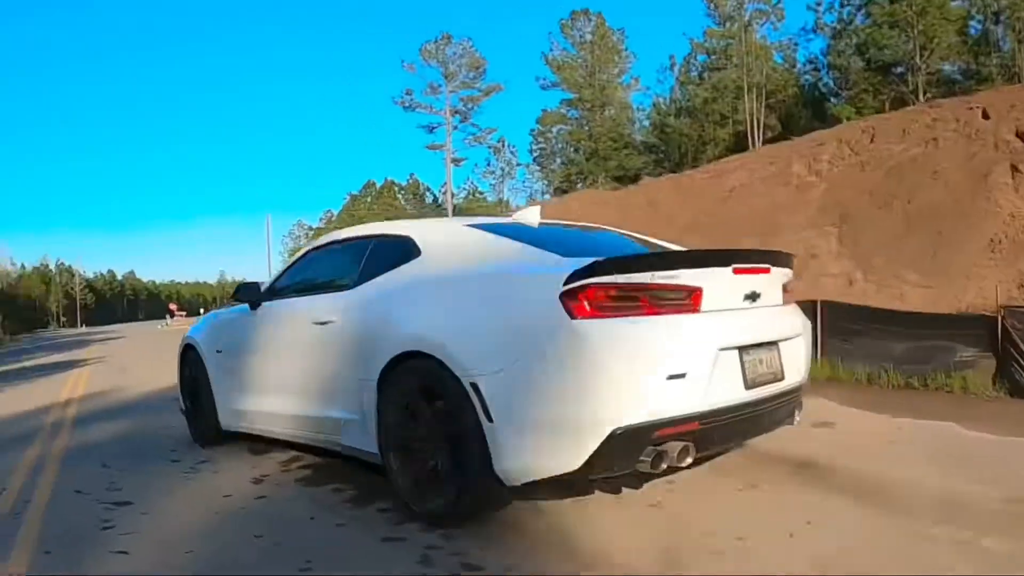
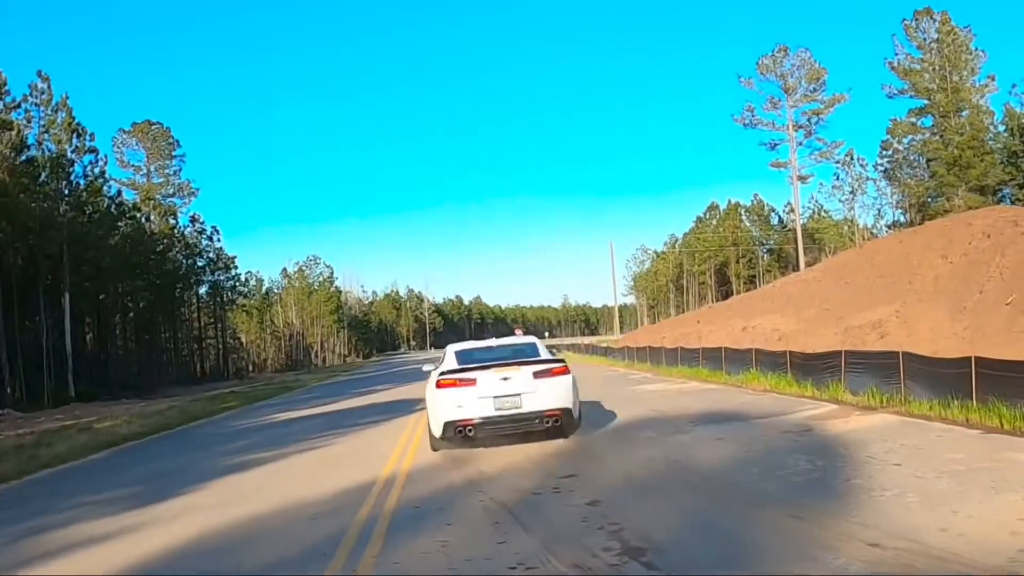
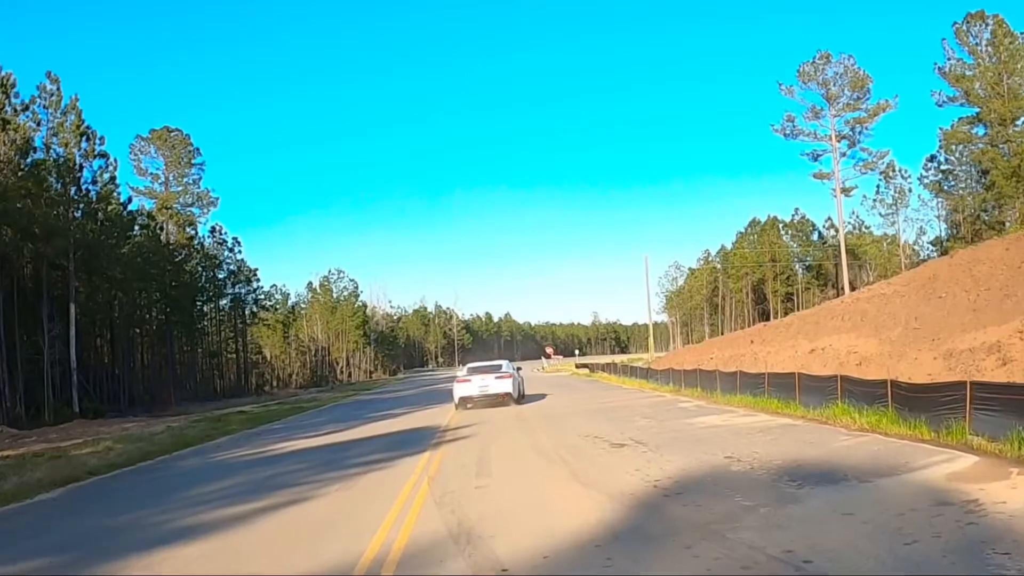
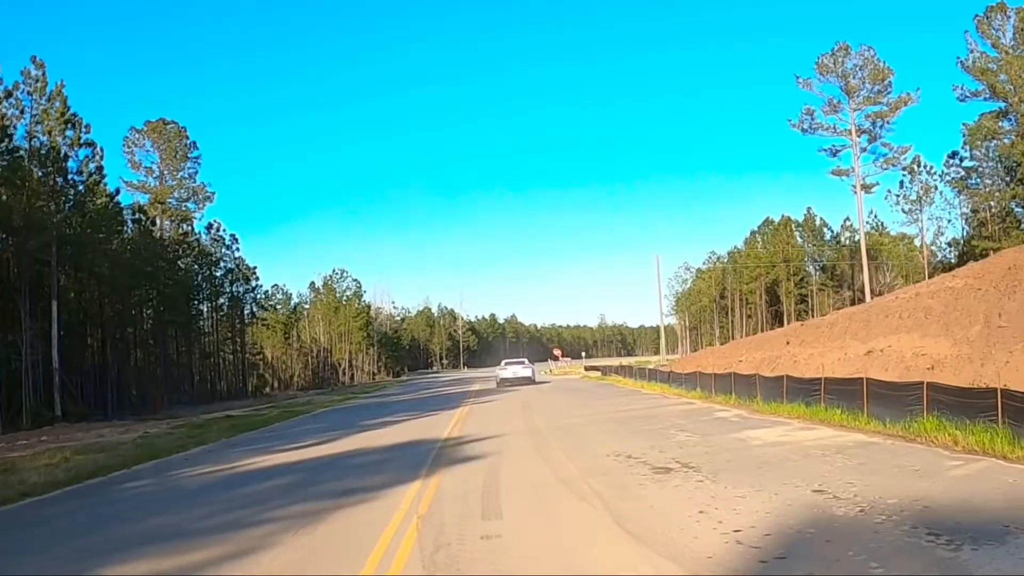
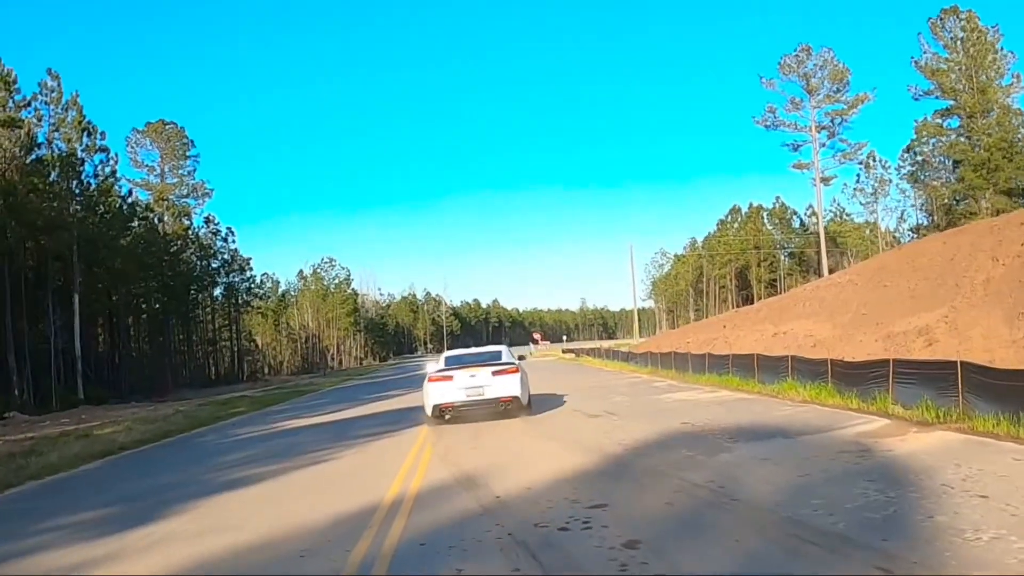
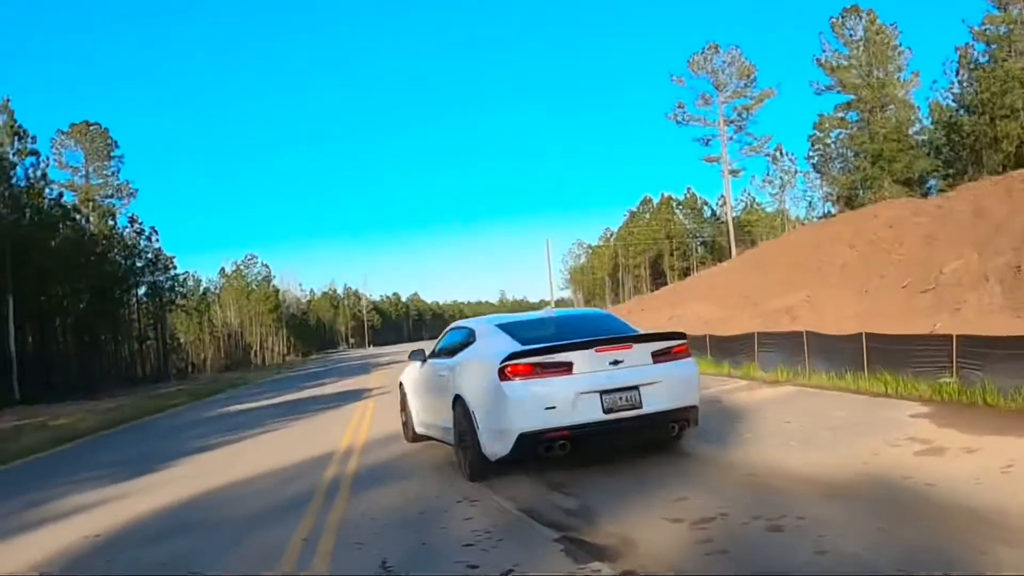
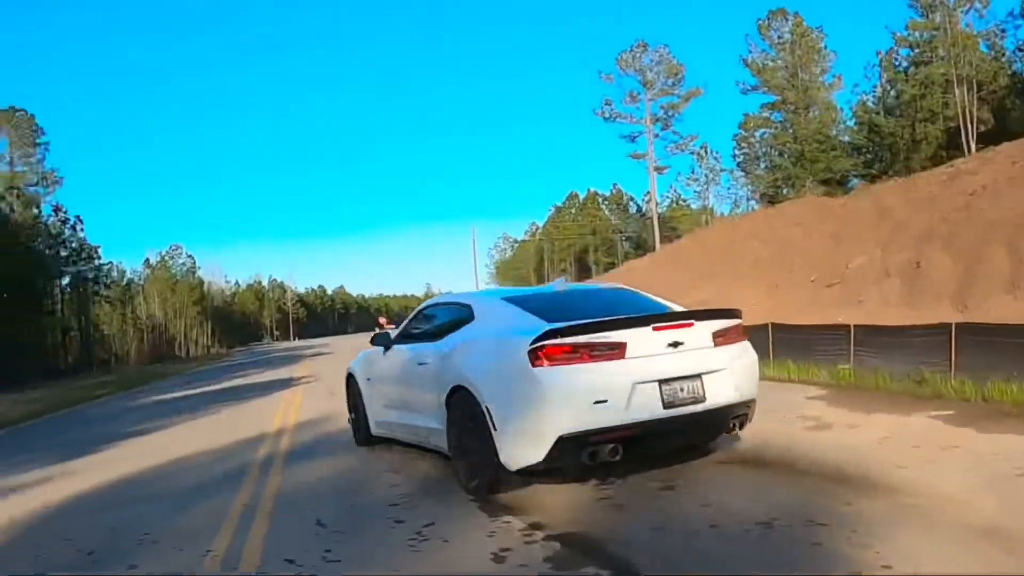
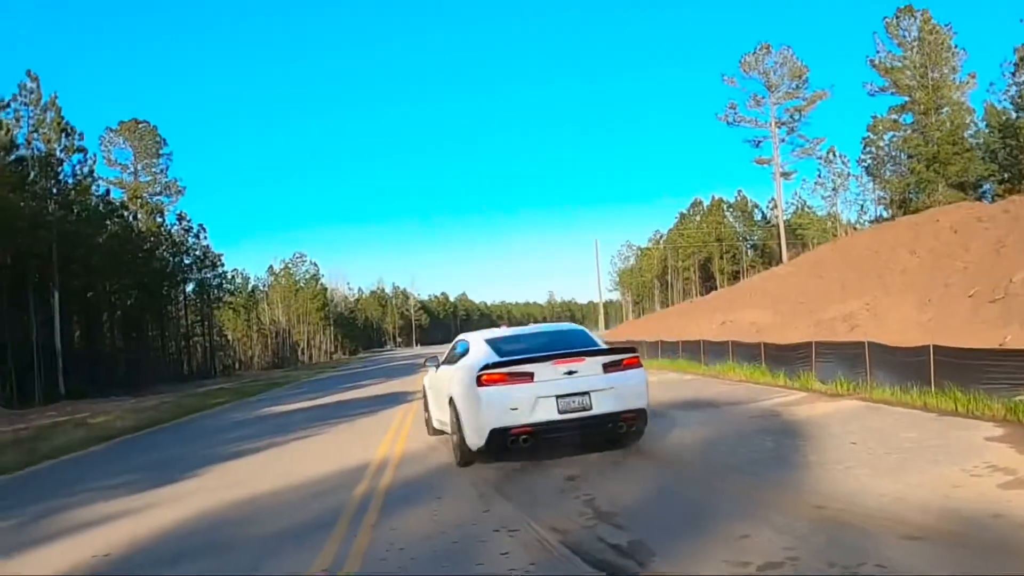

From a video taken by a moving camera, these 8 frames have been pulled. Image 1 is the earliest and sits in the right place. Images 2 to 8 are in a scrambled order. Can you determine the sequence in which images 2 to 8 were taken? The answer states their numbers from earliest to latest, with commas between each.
7, 6, 8, 2, 5, 3, 4
